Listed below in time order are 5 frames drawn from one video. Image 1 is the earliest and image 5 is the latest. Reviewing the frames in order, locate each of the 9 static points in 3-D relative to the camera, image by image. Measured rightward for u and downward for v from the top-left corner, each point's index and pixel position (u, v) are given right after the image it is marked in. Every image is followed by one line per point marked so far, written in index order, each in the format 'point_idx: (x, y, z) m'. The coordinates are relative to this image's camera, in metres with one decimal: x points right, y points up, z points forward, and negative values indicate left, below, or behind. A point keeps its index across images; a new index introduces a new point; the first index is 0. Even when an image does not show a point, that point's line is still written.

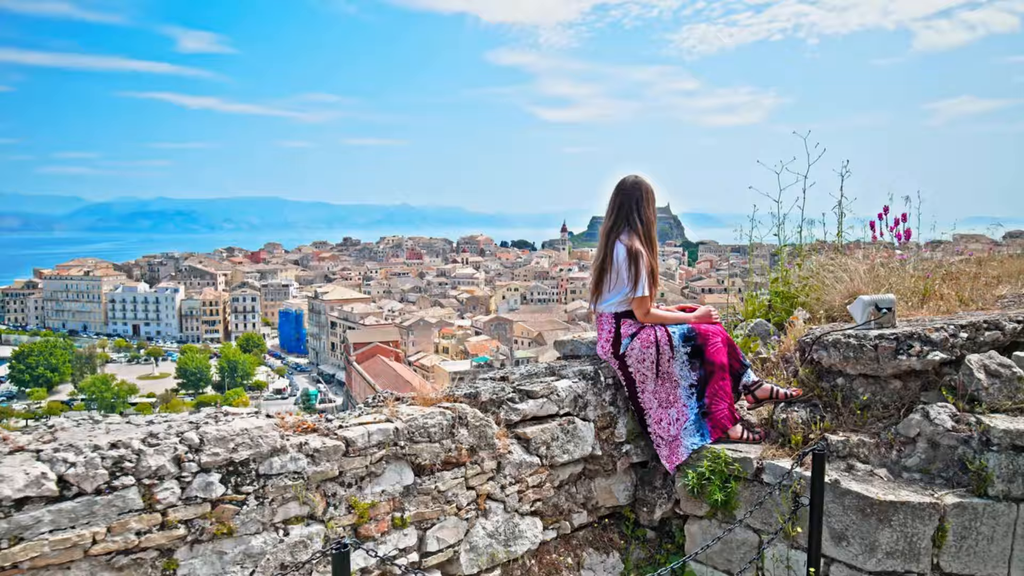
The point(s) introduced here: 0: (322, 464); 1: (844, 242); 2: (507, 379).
0: (-0.6, -0.6, +2.4) m
1: (+2.4, +0.4, +5.0) m
2: (0.0, -0.4, +3.3) m
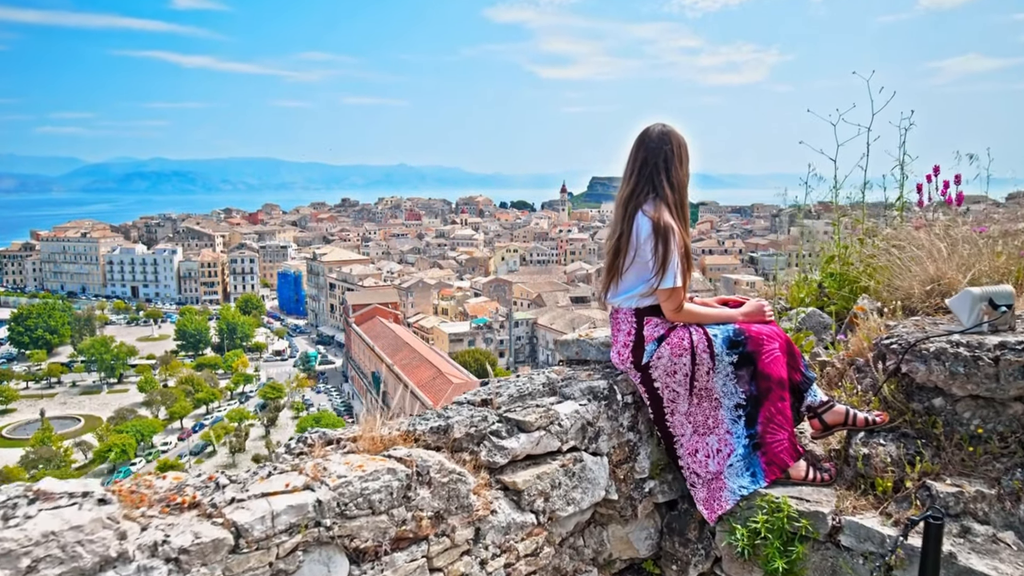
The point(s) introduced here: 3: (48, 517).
0: (-0.7, -0.6, +1.5) m
1: (+2.3, +0.5, +4.1) m
2: (-0.1, -0.4, +2.5) m
3: (-0.9, -0.5, +1.4) m
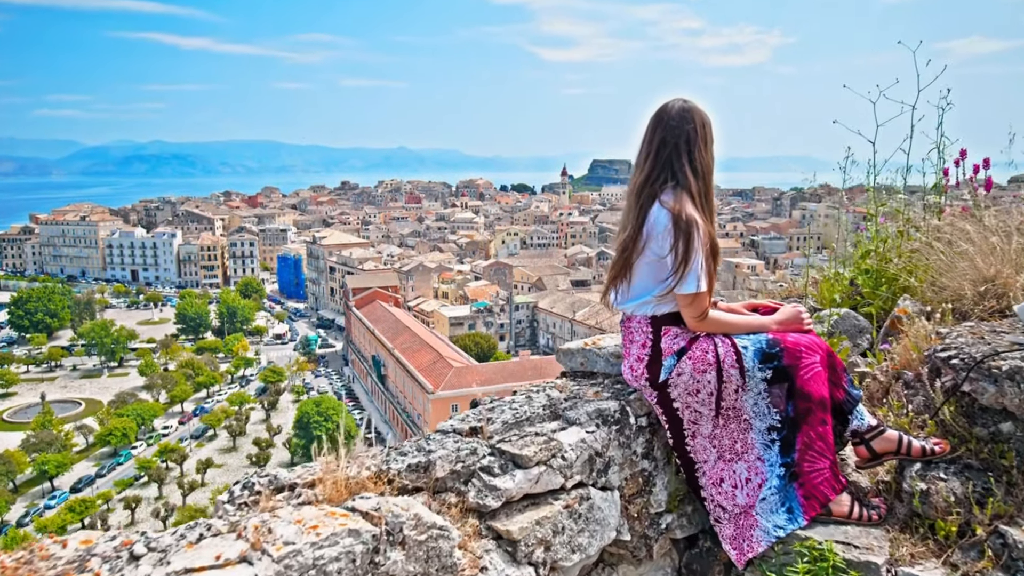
0: (-0.7, -0.7, +1.2) m
1: (+2.3, +0.5, +3.7) m
2: (-0.1, -0.4, +2.1) m
3: (-1.0, -0.5, +1.1) m
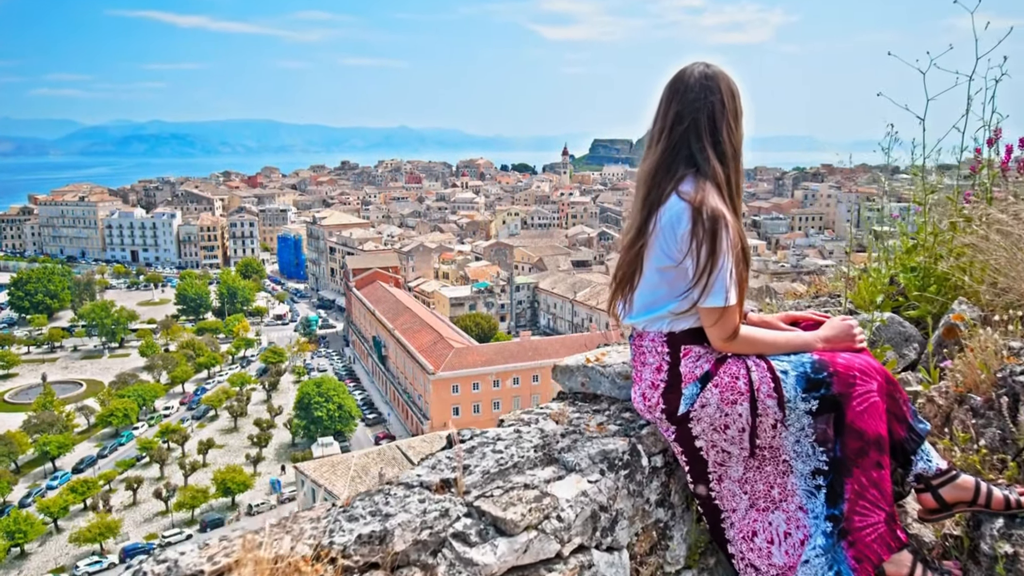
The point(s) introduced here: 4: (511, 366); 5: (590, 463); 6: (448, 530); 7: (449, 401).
0: (-0.8, -0.7, +0.8) m
1: (+2.2, +0.5, +3.3) m
2: (-0.1, -0.5, +1.7) m
3: (-1.0, -0.6, +0.7) m
4: (0.0, -2.1, +19.4) m
5: (+0.2, -0.4, +1.8) m
6: (-0.1, -0.5, +1.5) m
7: (-1.7, -3.0, +19.3) m
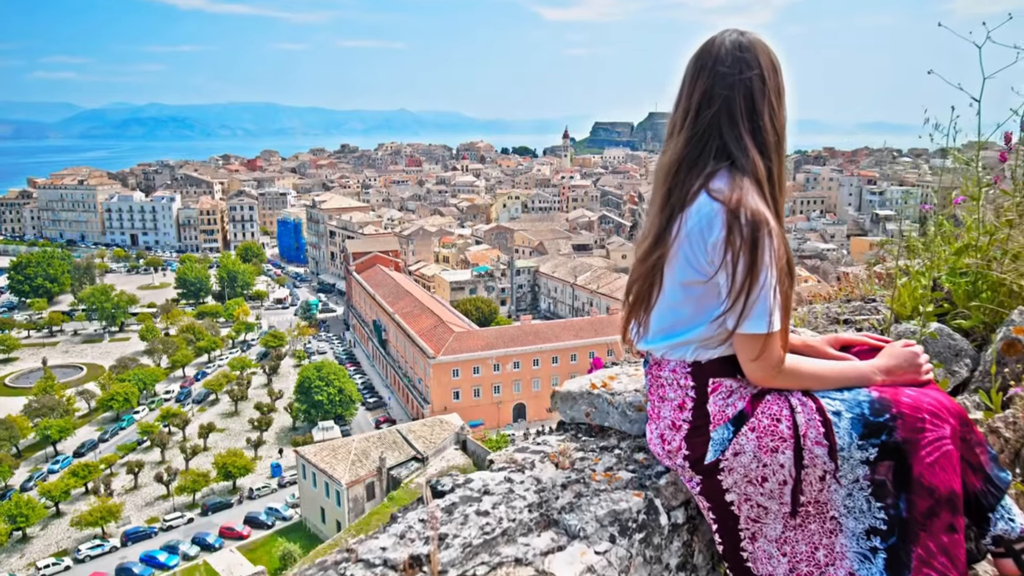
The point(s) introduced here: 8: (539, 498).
0: (-0.8, -0.8, +0.4) m
1: (+2.2, +0.5, +2.9) m
2: (-0.2, -0.5, +1.3) m
3: (-1.0, -0.6, +0.3) m
4: (0.0, -1.8, +19.1) m
5: (+0.2, -0.5, +1.5) m
6: (-0.2, -0.6, +1.2) m
7: (-1.7, -2.7, +19.0) m
8: (+0.1, -0.4, +1.5) m
